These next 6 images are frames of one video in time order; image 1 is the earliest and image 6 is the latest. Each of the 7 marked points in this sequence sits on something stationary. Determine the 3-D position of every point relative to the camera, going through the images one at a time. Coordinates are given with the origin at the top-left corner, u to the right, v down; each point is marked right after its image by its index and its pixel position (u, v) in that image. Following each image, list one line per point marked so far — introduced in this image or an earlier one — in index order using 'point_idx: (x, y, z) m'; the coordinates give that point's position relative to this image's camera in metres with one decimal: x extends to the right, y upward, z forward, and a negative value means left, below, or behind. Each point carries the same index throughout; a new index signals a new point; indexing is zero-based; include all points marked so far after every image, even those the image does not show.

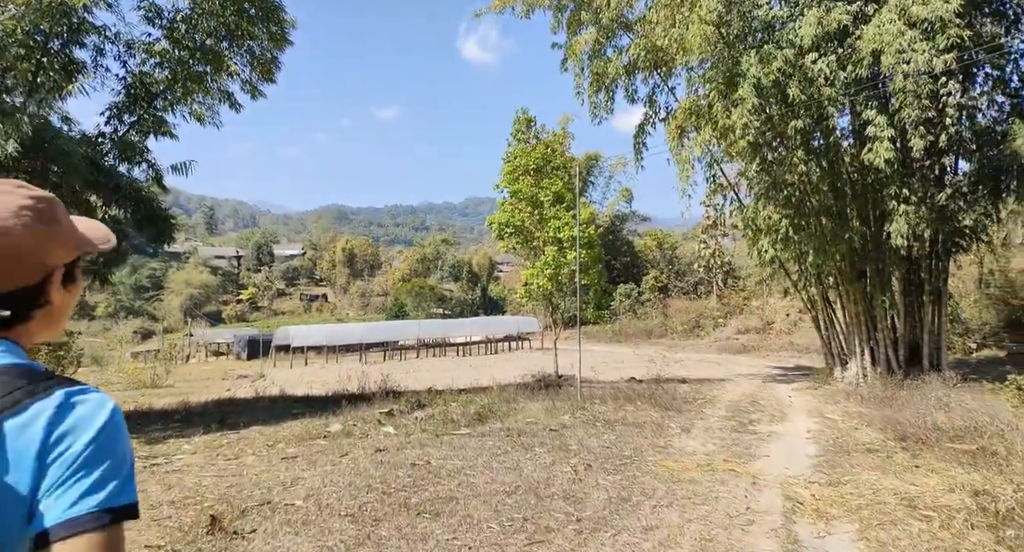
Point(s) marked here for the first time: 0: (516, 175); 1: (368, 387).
0: (+0.1, +1.9, +11.8) m
1: (-2.2, -1.7, +9.7) m
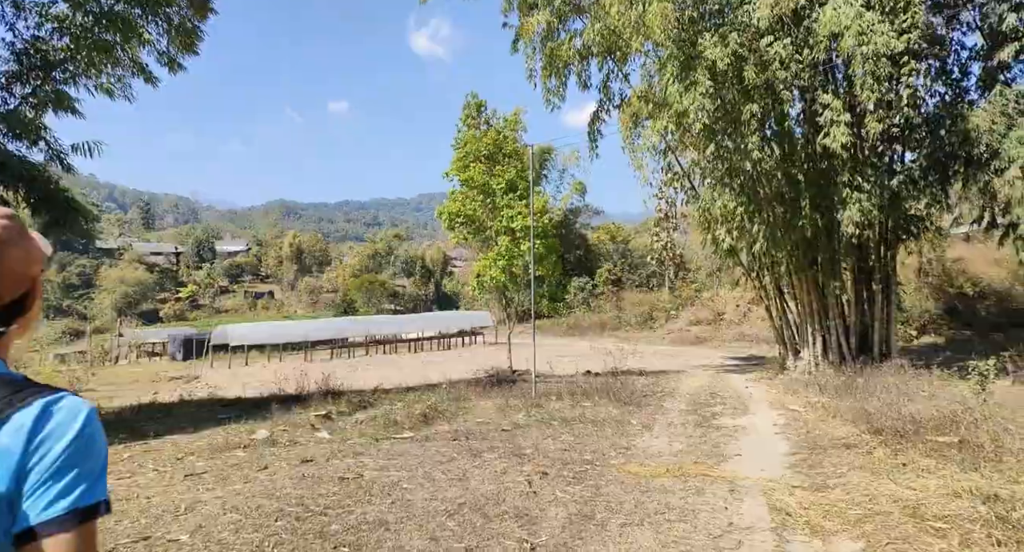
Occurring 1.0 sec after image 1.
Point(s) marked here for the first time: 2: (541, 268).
0: (-0.8, +2.0, +11.3) m
1: (-2.9, -1.6, +9.0) m
2: (+0.5, +0.1, +11.3) m
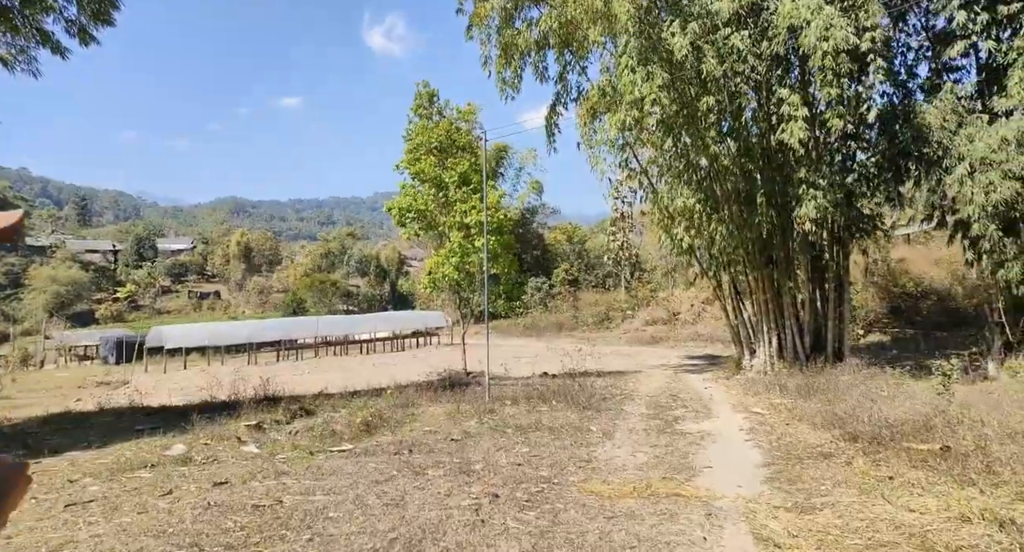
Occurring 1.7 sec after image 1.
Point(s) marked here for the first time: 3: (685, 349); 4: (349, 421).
0: (-1.6, +2.1, +10.7) m
1: (-3.6, -1.6, +8.3) m
2: (-0.3, +0.2, +10.8) m
3: (+4.4, -1.8, +15.8) m
4: (-1.5, -1.4, +6.0) m
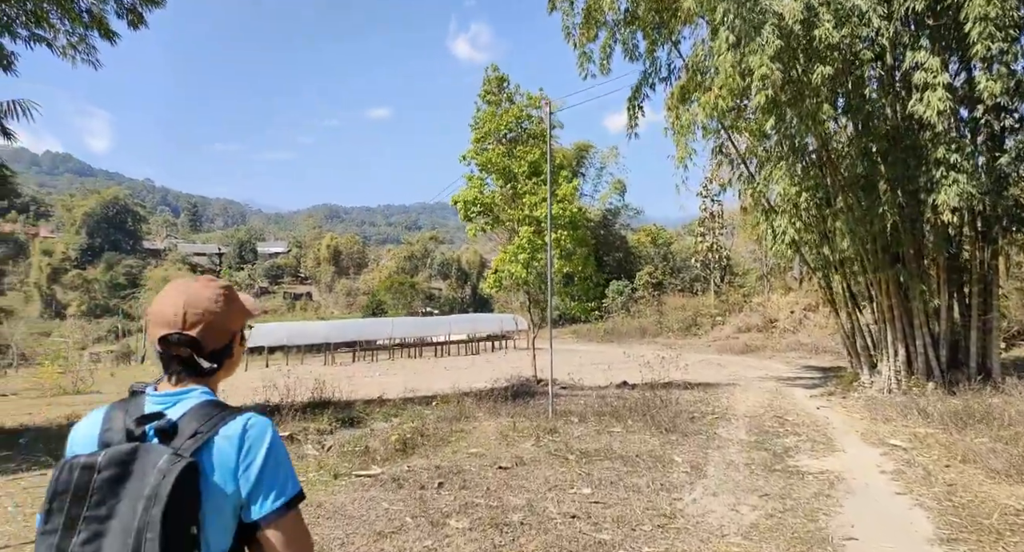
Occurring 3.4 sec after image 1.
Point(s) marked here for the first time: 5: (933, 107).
0: (-0.4, +2.1, +9.9) m
1: (-2.7, -1.5, +7.8) m
2: (+0.9, +0.2, +9.8) m
3: (+6.2, -1.9, +14.1) m
4: (-1.0, -1.3, +5.1) m
5: (+5.0, +2.0, +7.4) m
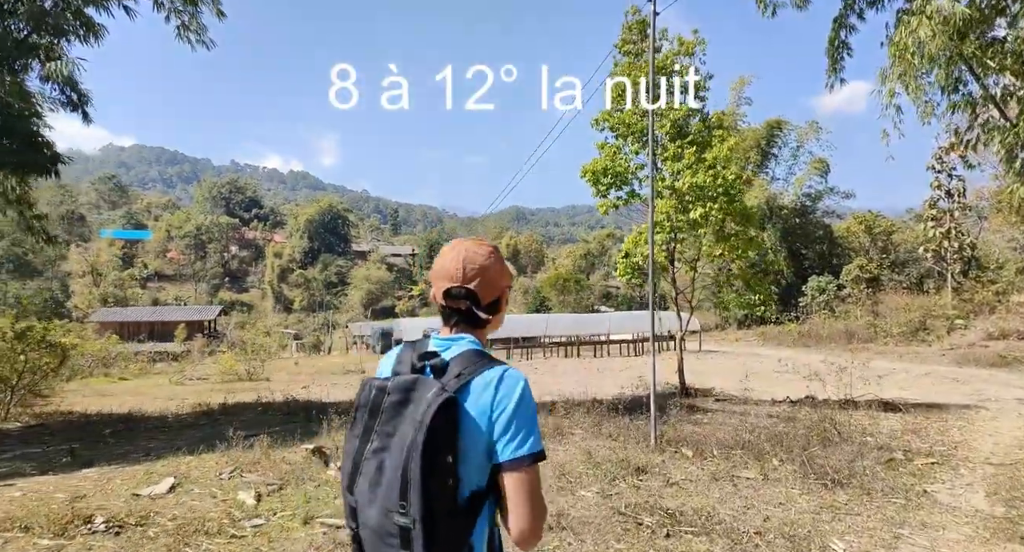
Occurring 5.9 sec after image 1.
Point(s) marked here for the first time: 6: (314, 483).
0: (+1.4, +2.3, +8.3) m
1: (-1.4, -1.3, +6.9) m
2: (+2.7, +0.4, +7.8) m
3: (+9.0, -1.6, +10.3) m
4: (-0.5, -1.1, +3.9) m
5: (+5.8, +2.2, +4.3) m
6: (-1.1, -1.1, +3.3) m
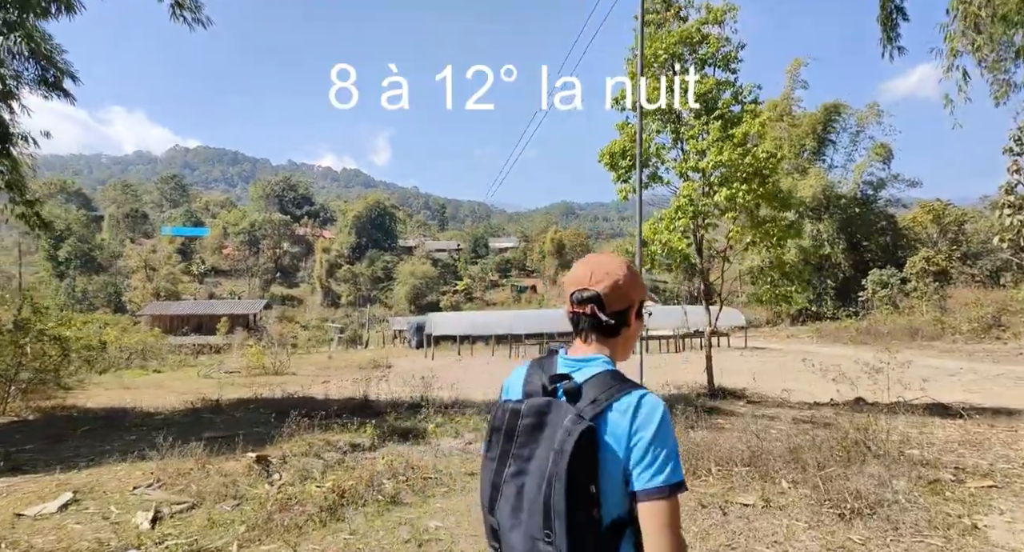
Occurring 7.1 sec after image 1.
0: (+1.6, +2.4, +7.6) m
1: (-1.3, -1.2, +6.5) m
2: (+2.8, +0.5, +7.0) m
3: (+9.3, -1.5, +9.0) m
4: (-0.7, -1.0, +3.4) m
5: (+5.6, +2.3, +3.2) m
6: (-1.4, -1.0, +2.9) m
